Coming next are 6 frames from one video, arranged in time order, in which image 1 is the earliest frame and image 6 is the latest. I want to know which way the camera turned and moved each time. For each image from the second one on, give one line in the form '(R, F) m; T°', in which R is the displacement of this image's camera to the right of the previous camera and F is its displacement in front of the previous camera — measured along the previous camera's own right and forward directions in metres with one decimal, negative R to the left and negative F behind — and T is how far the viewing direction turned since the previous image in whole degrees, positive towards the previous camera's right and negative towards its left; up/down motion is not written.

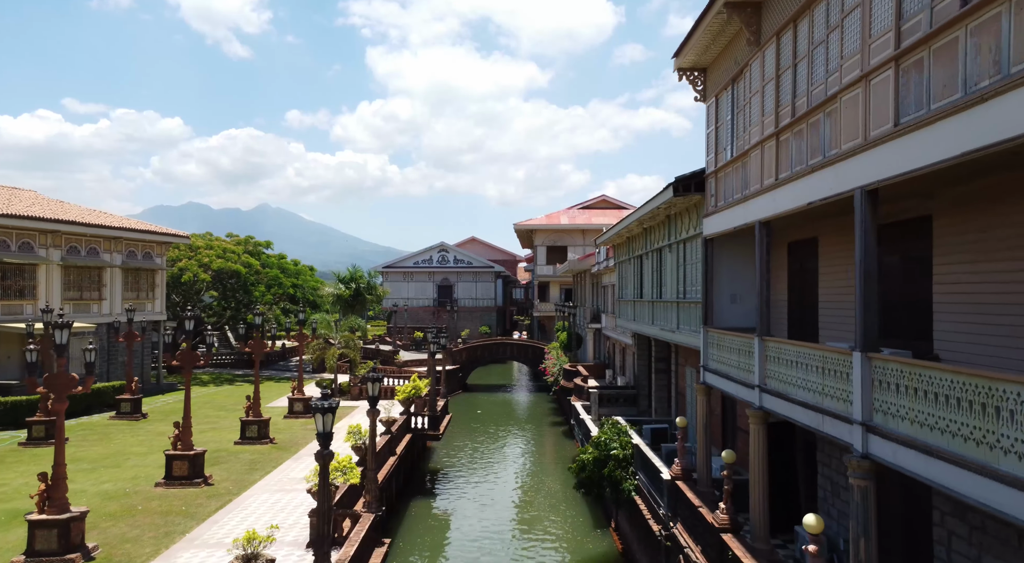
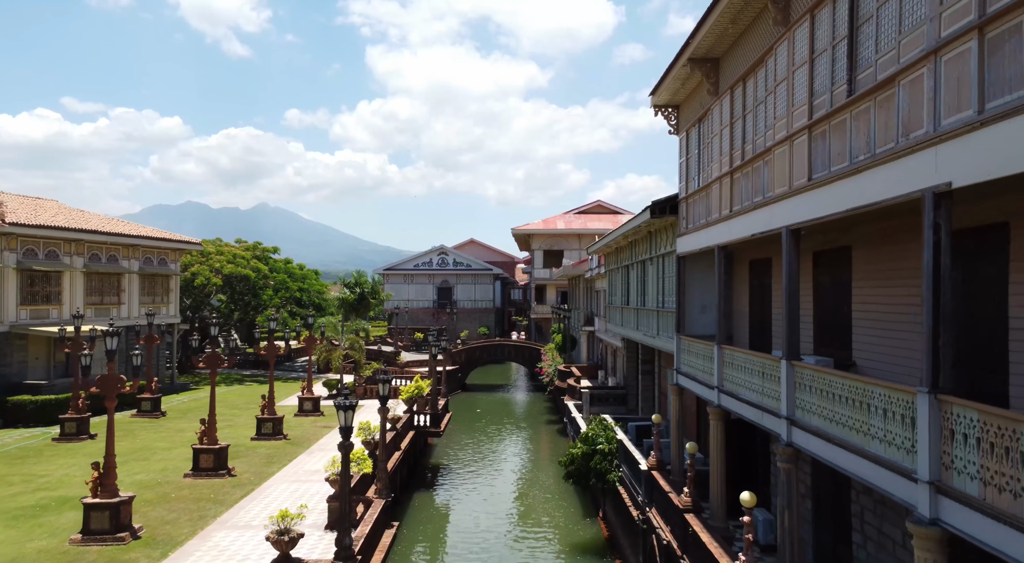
(+0.1, -1.7) m; 0°
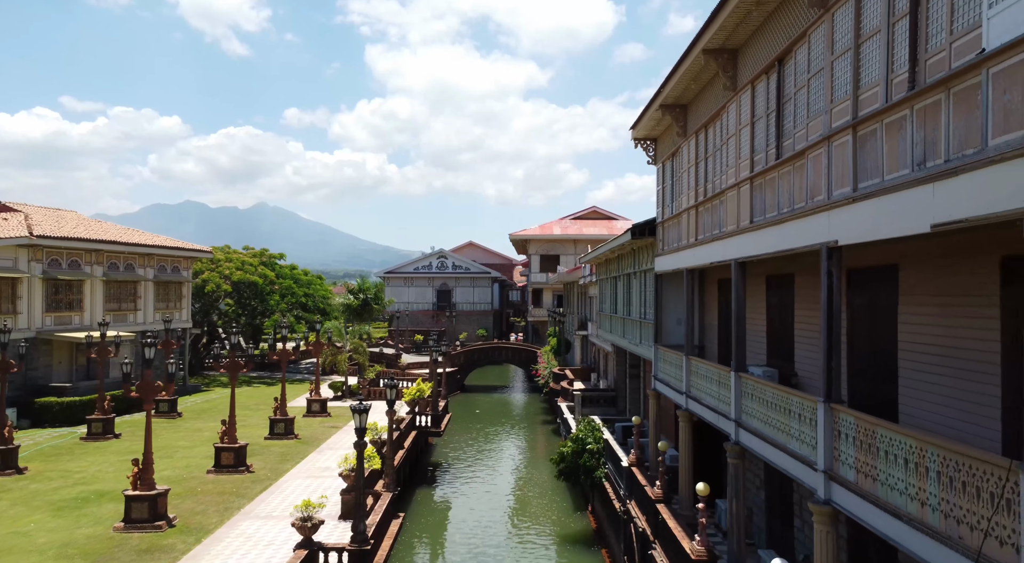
(+0.1, -1.7) m; 0°
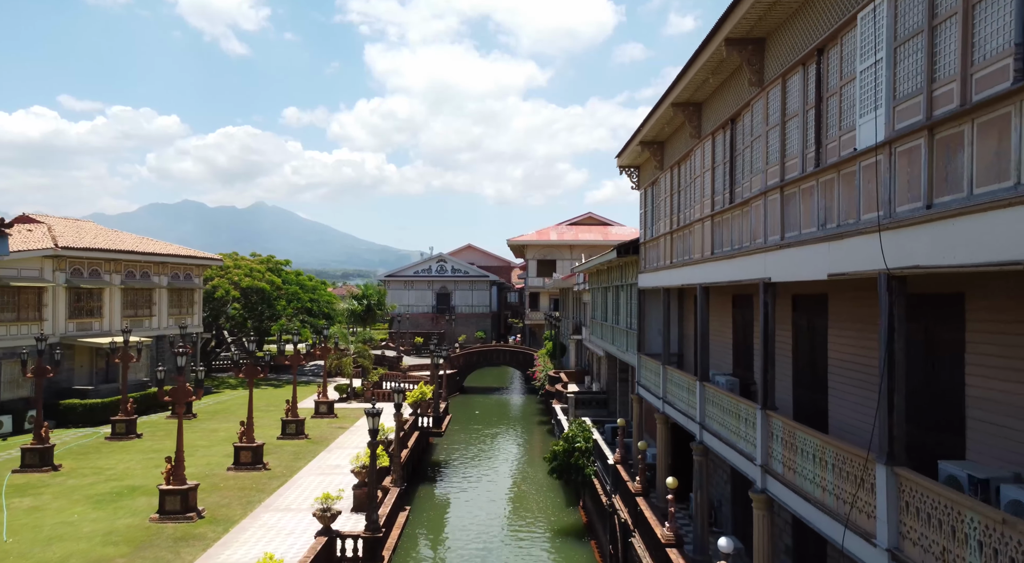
(+0.1, -1.7) m; 0°
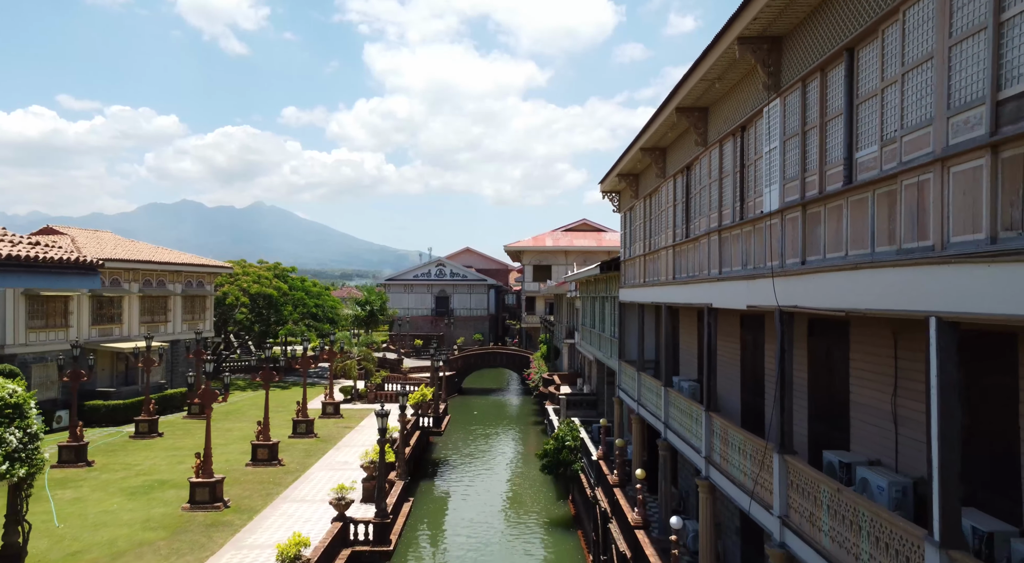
(+0.1, -2.1) m; 0°
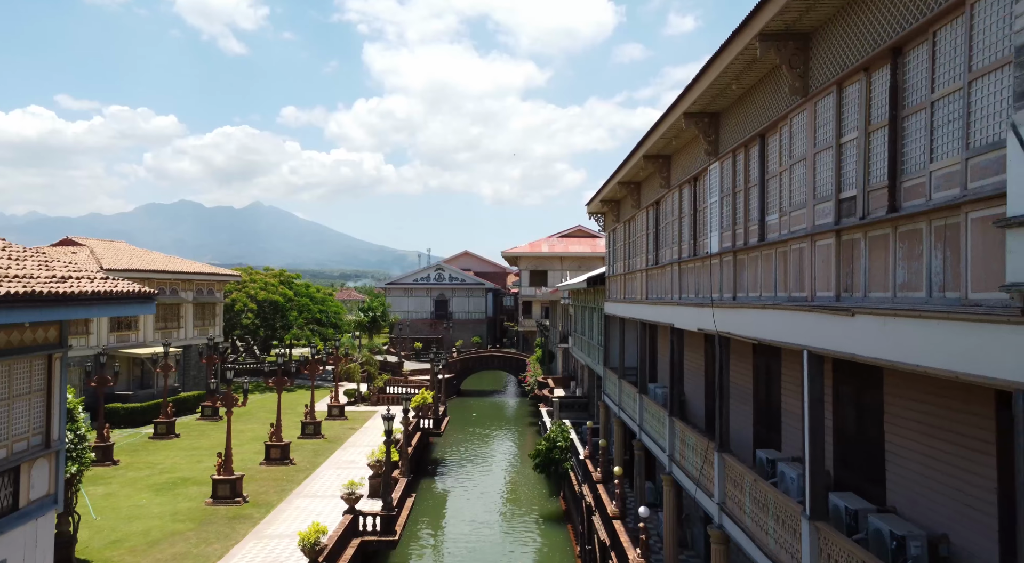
(+0.1, -1.9) m; 0°
